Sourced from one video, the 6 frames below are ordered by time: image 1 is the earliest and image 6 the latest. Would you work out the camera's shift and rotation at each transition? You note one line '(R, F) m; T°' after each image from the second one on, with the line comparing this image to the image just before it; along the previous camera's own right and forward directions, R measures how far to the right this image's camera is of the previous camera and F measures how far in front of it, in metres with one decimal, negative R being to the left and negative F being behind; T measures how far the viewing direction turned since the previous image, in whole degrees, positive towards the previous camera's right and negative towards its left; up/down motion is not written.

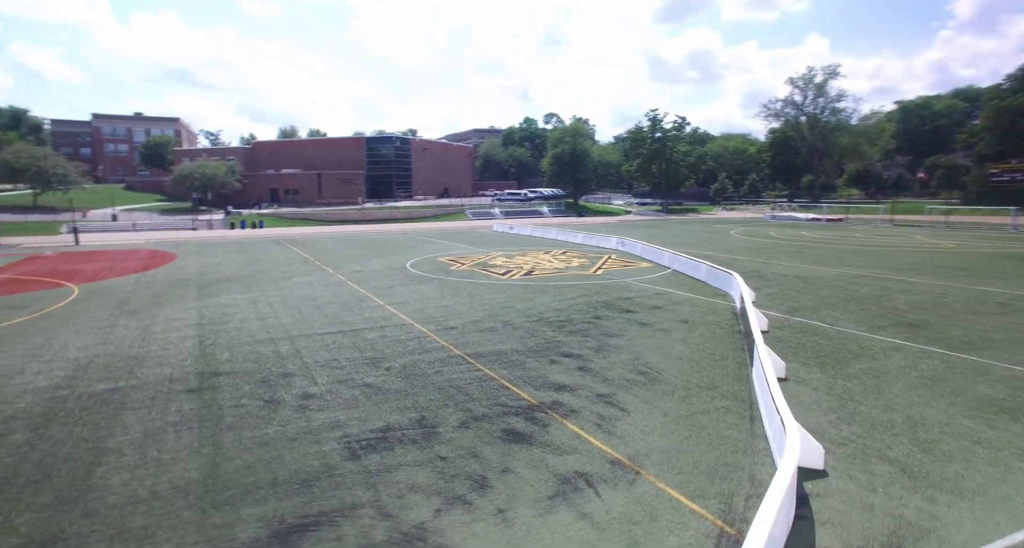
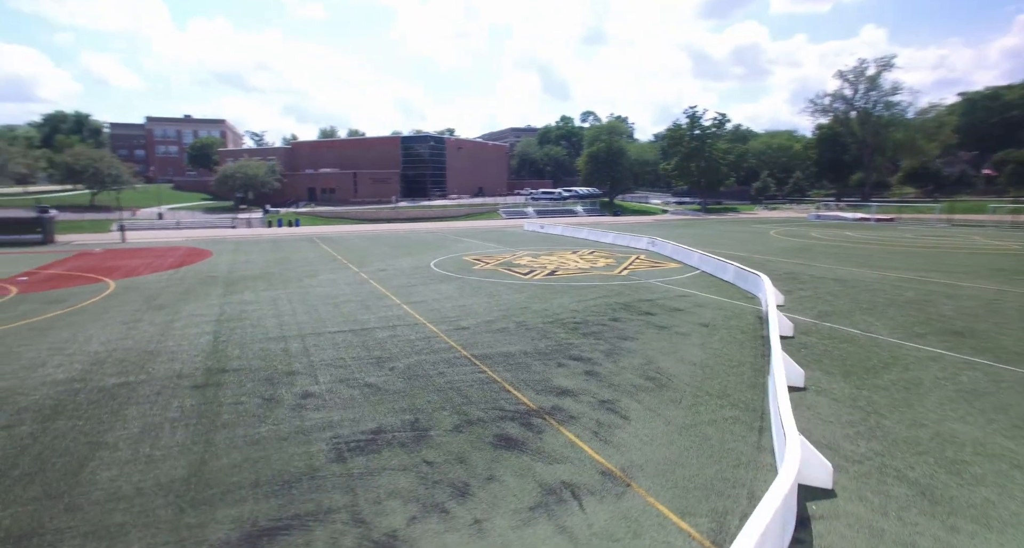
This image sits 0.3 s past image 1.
(+0.5, +0.2) m; -4°
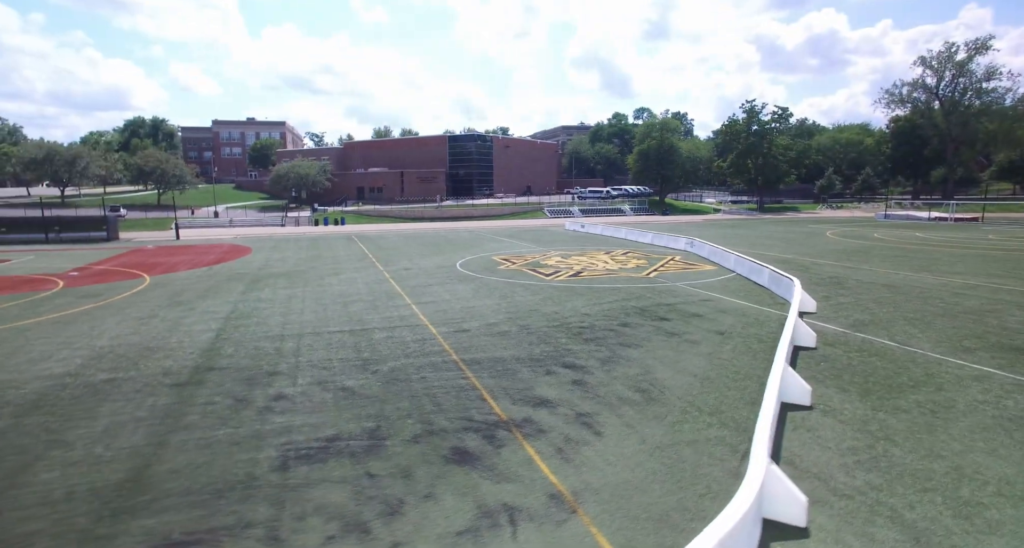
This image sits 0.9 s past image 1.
(+1.1, +0.4) m; -6°
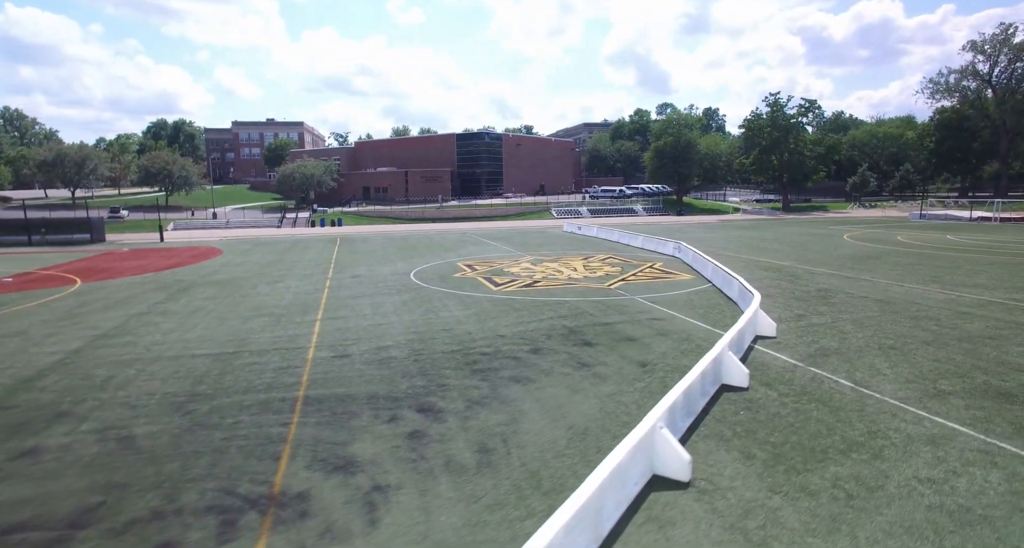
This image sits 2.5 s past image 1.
(+2.9, +1.7) m; -3°
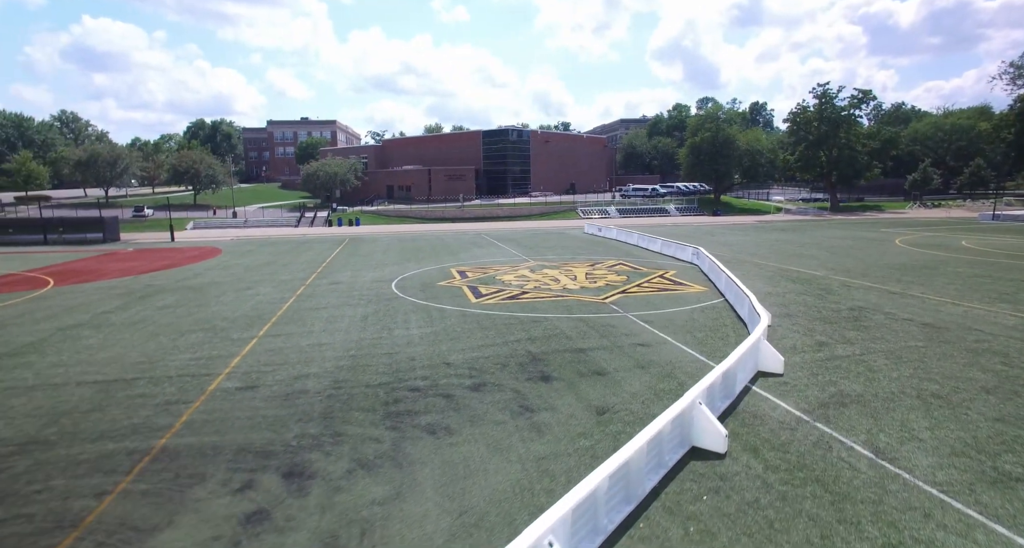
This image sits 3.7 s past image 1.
(+1.8, +1.9) m; -5°
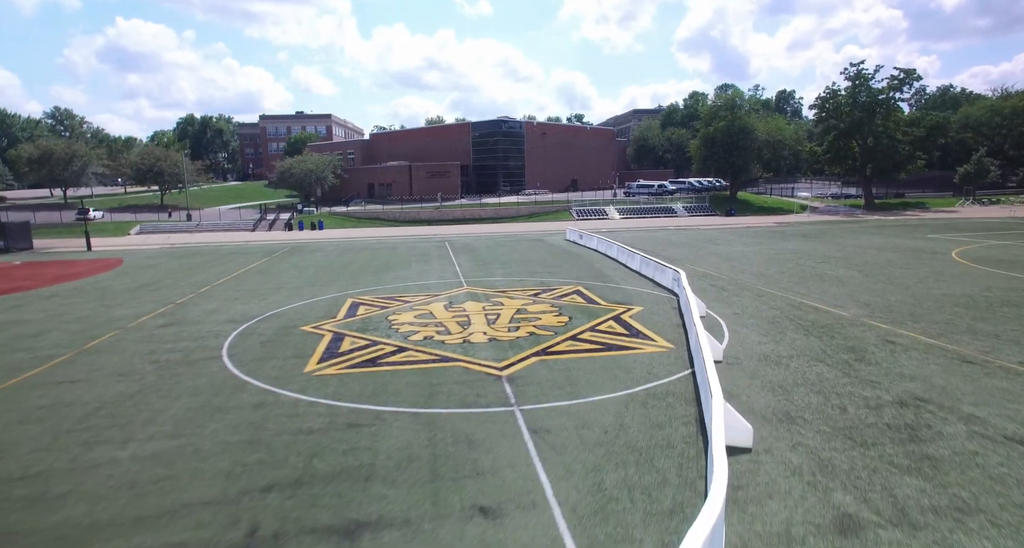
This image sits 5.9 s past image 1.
(+3.4, +5.3) m; -3°
